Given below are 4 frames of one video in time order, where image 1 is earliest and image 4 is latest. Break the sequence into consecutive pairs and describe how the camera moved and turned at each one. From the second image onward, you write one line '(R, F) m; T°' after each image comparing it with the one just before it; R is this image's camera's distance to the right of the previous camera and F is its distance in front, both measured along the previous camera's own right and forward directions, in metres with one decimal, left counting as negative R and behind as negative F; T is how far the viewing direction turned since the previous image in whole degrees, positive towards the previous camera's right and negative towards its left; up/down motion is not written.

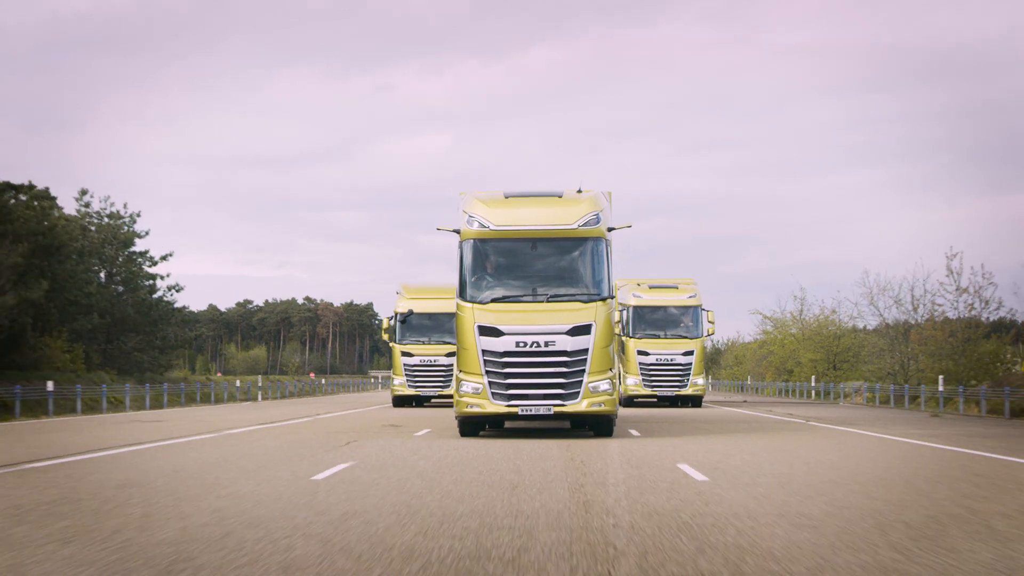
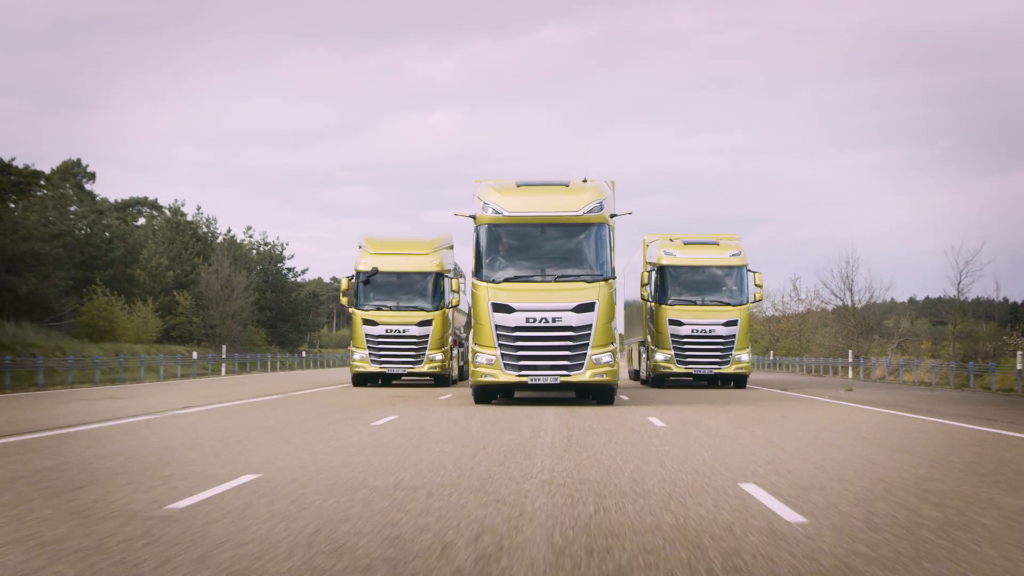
(-0.3, -5.4) m; 0°
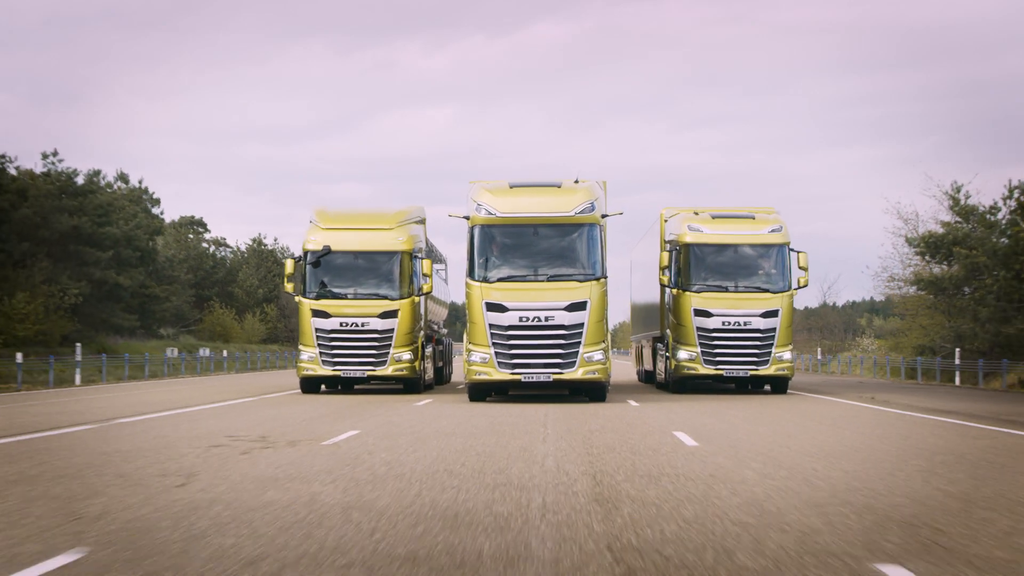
(-0.2, +1.4) m; +1°
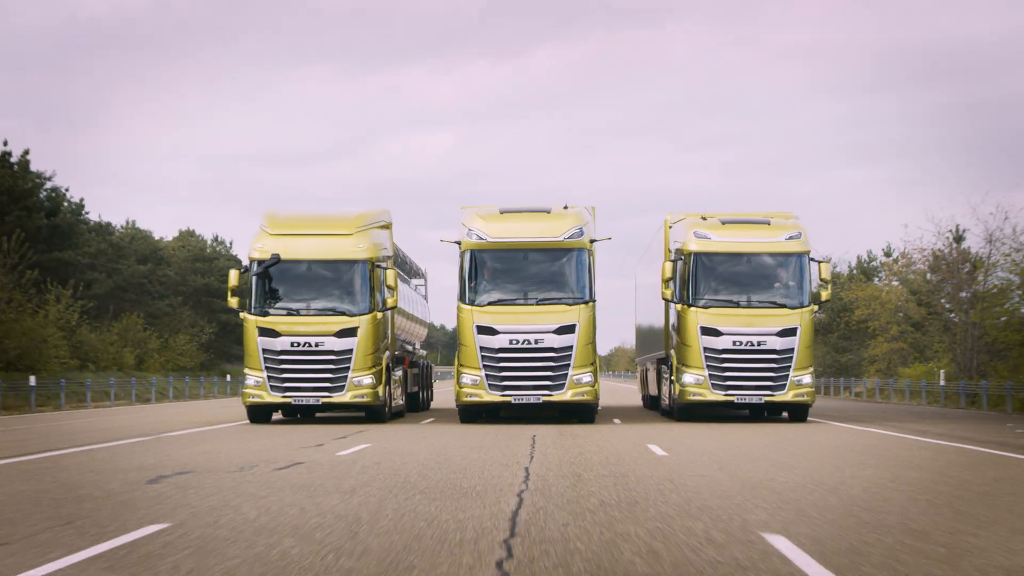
(+0.2, +2.8) m; +1°
